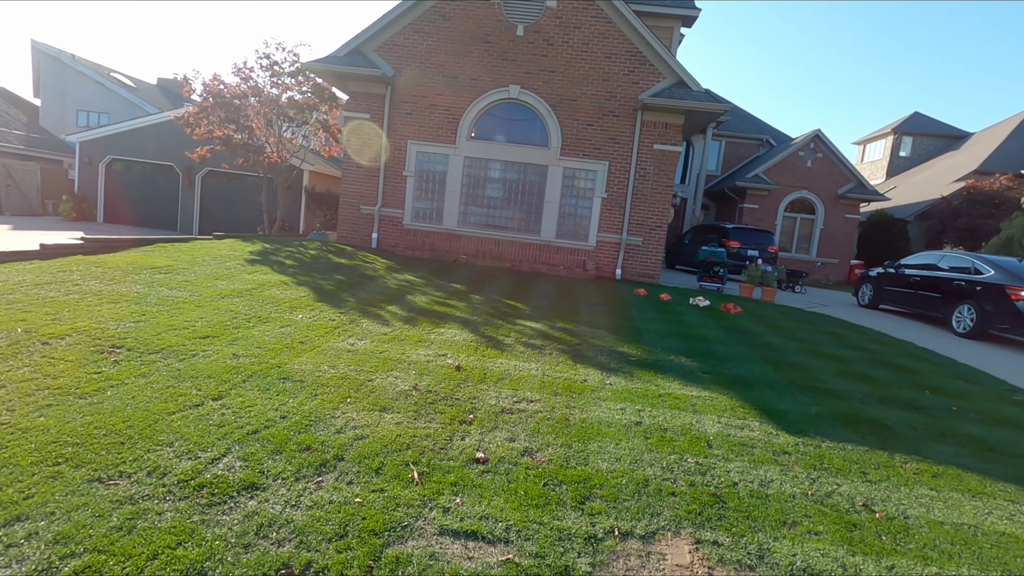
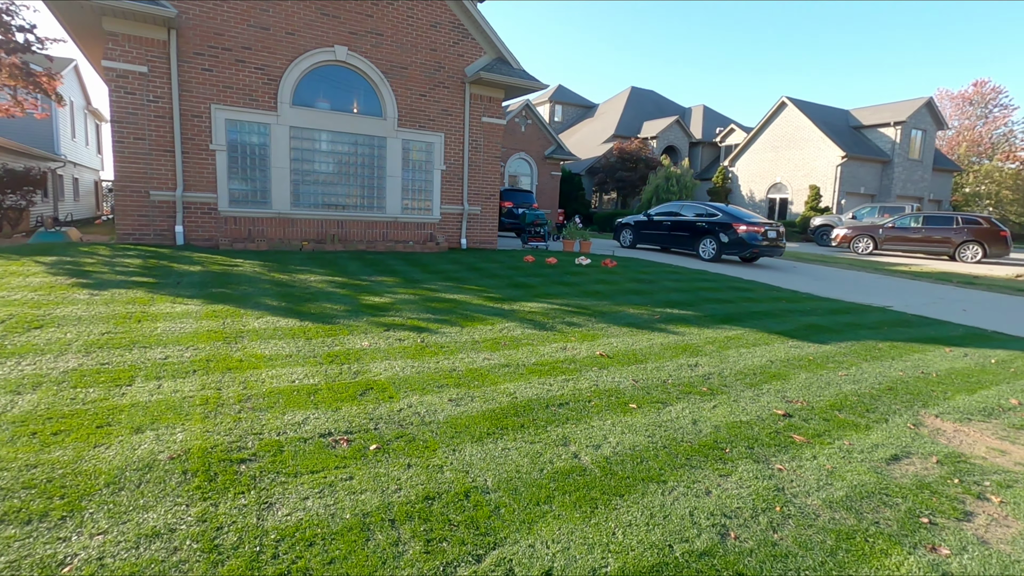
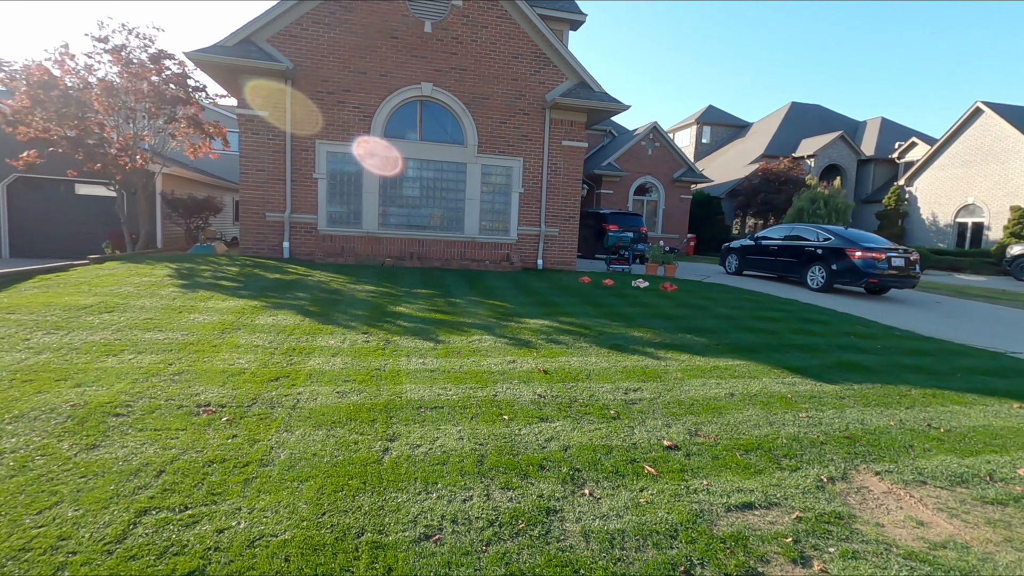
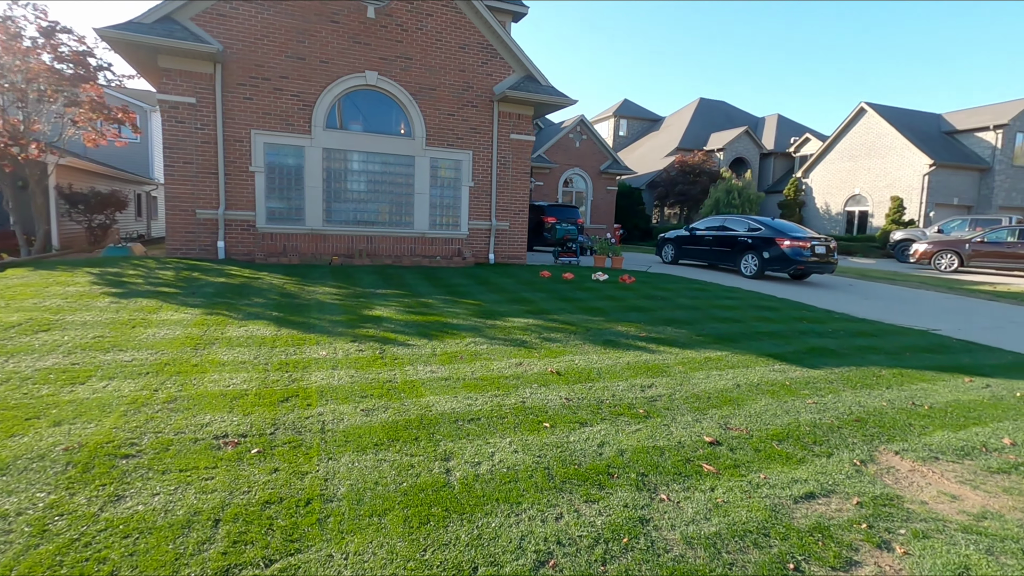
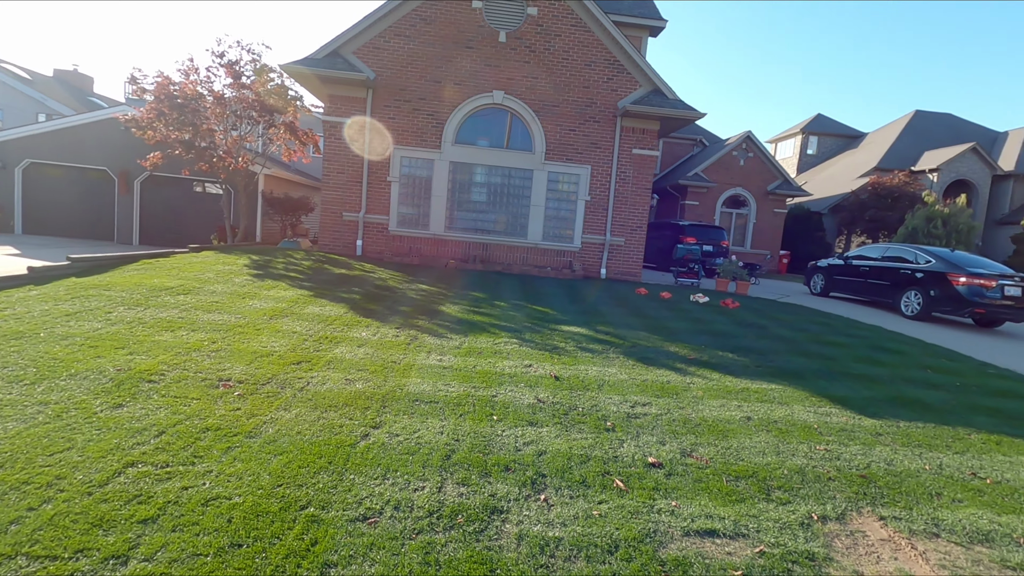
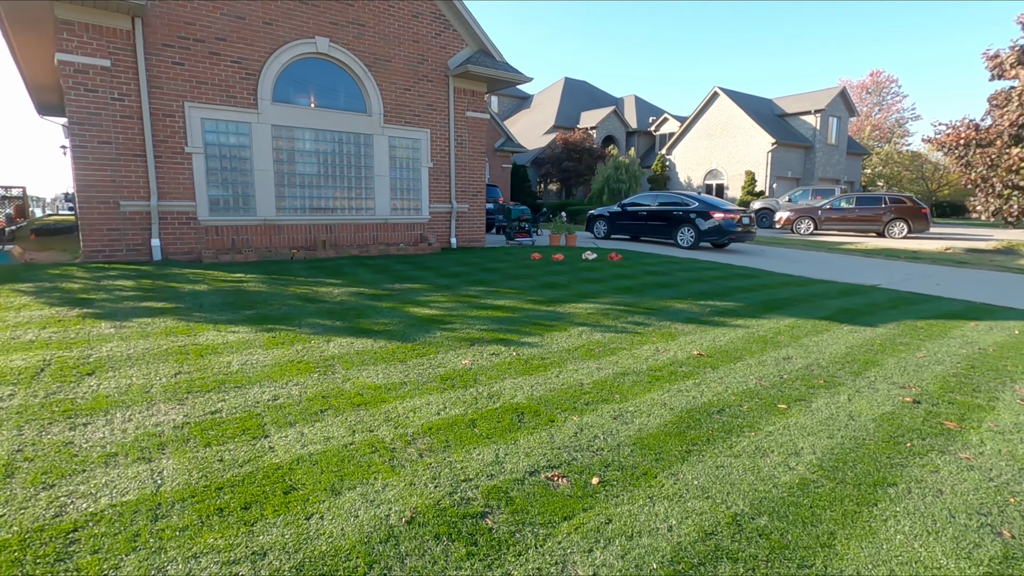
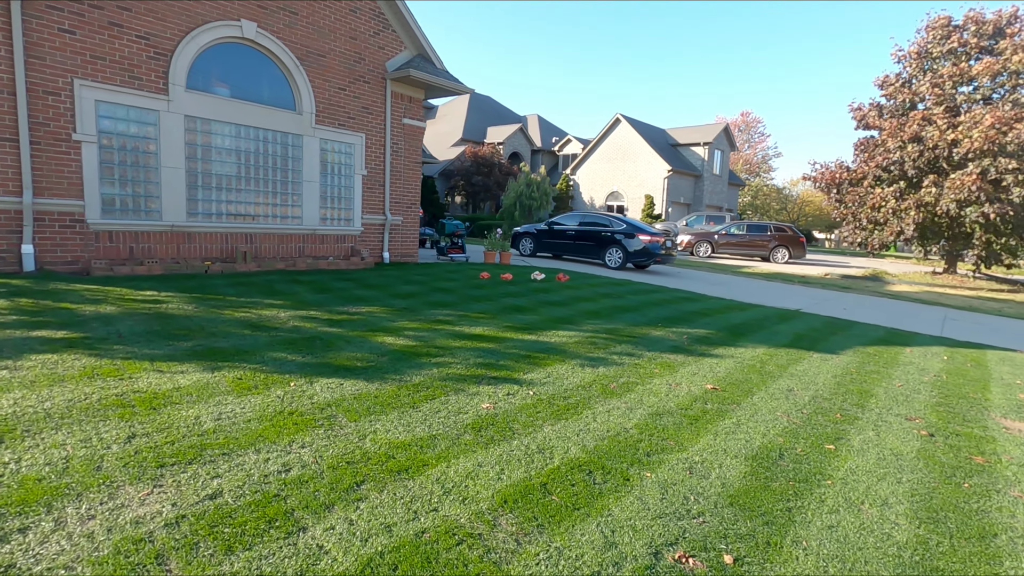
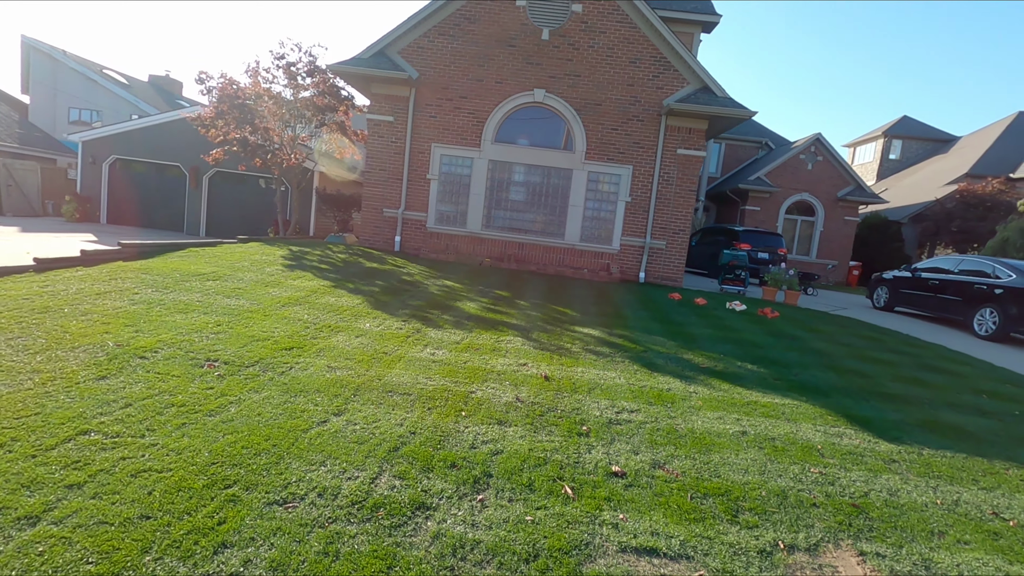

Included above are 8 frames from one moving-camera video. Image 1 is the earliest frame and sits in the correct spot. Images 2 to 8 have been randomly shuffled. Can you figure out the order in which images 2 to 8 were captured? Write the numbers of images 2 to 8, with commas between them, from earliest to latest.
8, 5, 3, 4, 2, 6, 7
